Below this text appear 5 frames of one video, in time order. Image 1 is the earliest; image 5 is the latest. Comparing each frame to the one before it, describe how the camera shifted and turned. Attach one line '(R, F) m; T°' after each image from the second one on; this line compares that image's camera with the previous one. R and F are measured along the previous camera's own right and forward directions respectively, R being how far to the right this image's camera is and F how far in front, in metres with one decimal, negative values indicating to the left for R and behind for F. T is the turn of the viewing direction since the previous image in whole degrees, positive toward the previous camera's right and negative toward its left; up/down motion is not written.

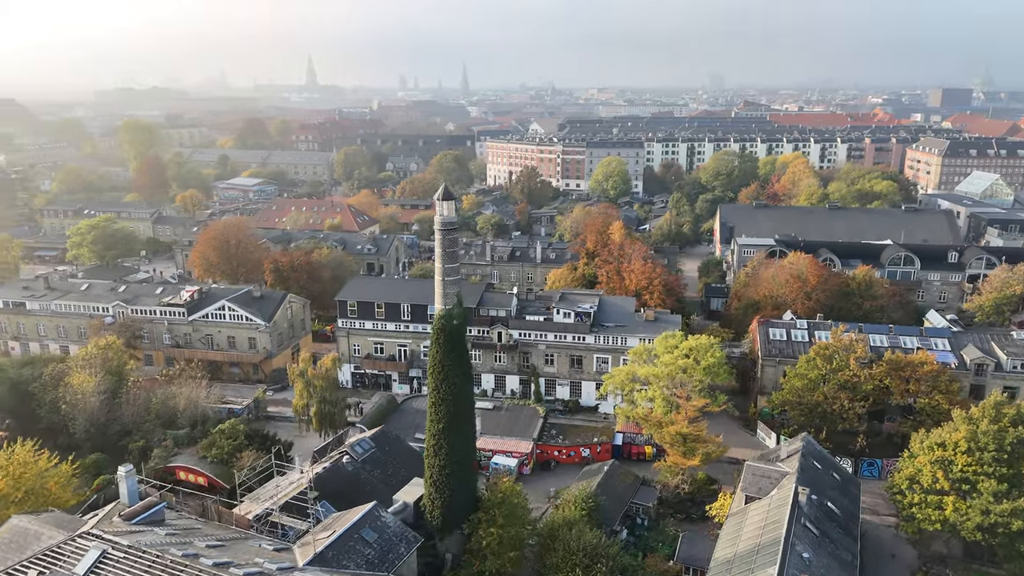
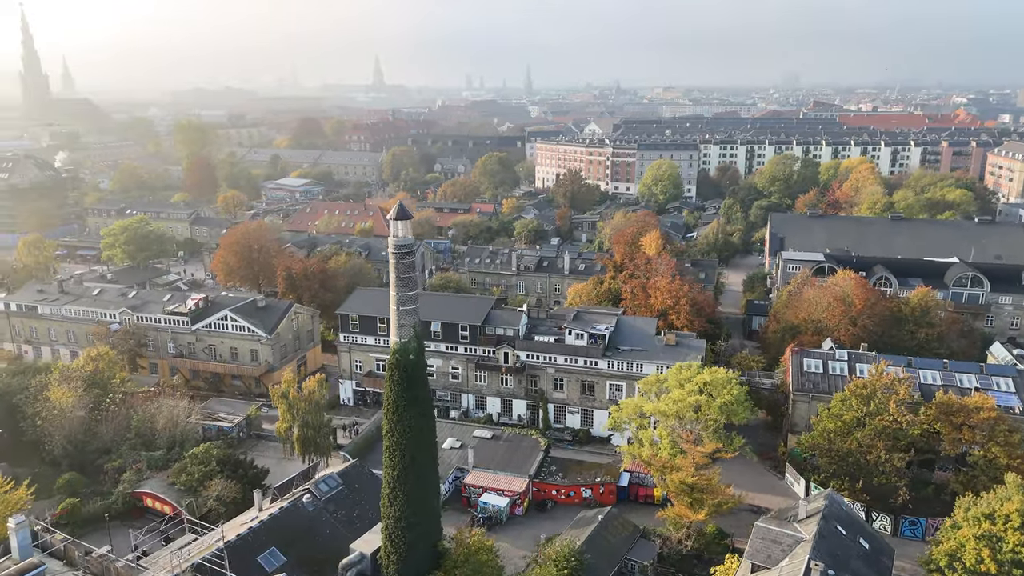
(+2.5, +2.8) m; -5°
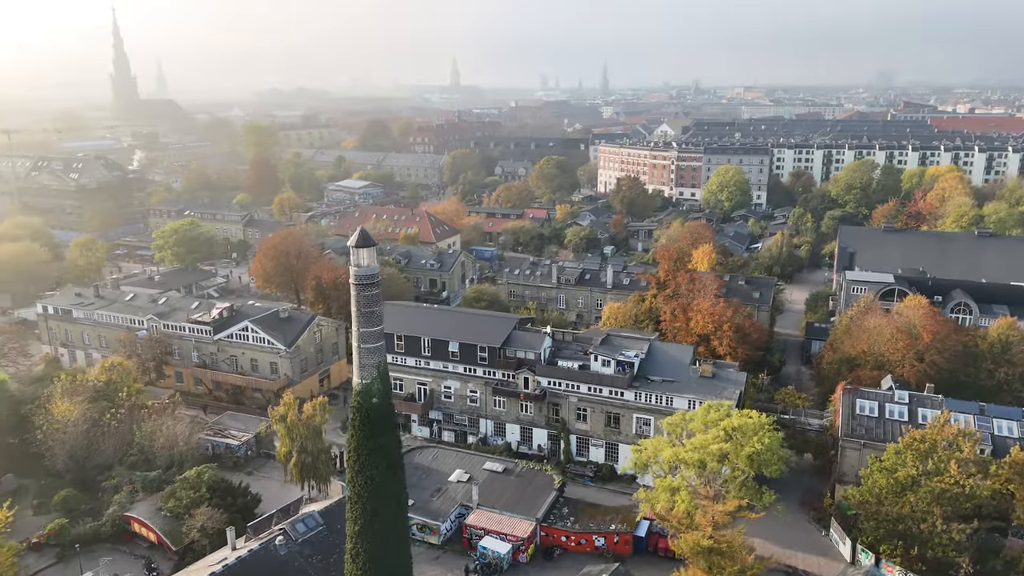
(+2.2, +2.4) m; -6°
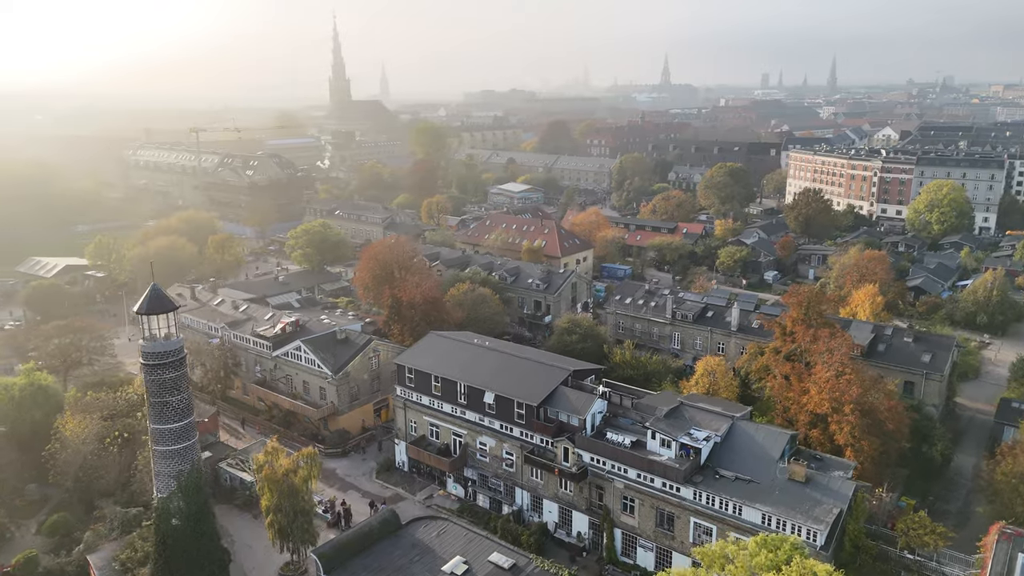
(+5.5, +6.5) m; -16°
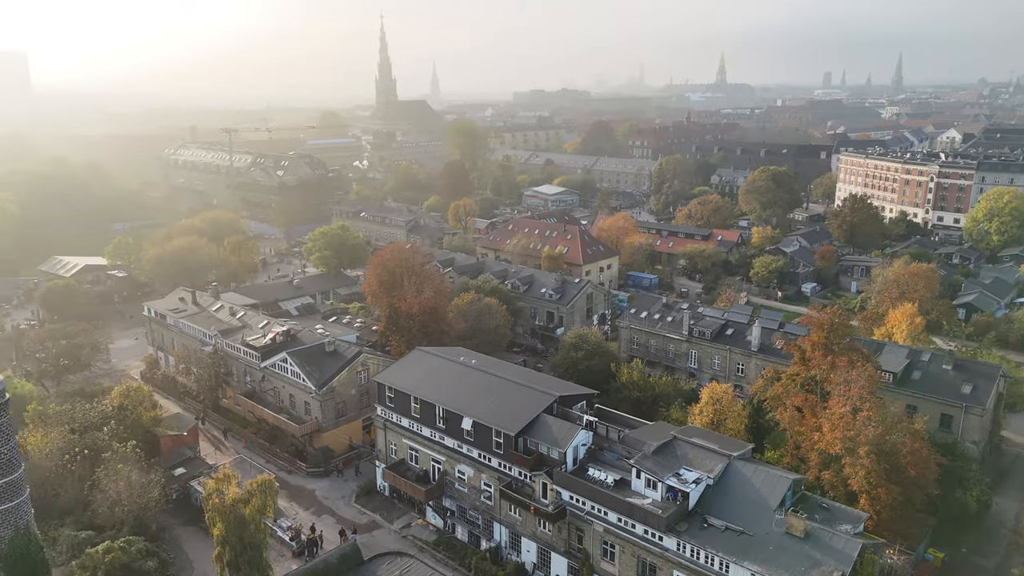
(+2.4, +2.3) m; -4°
